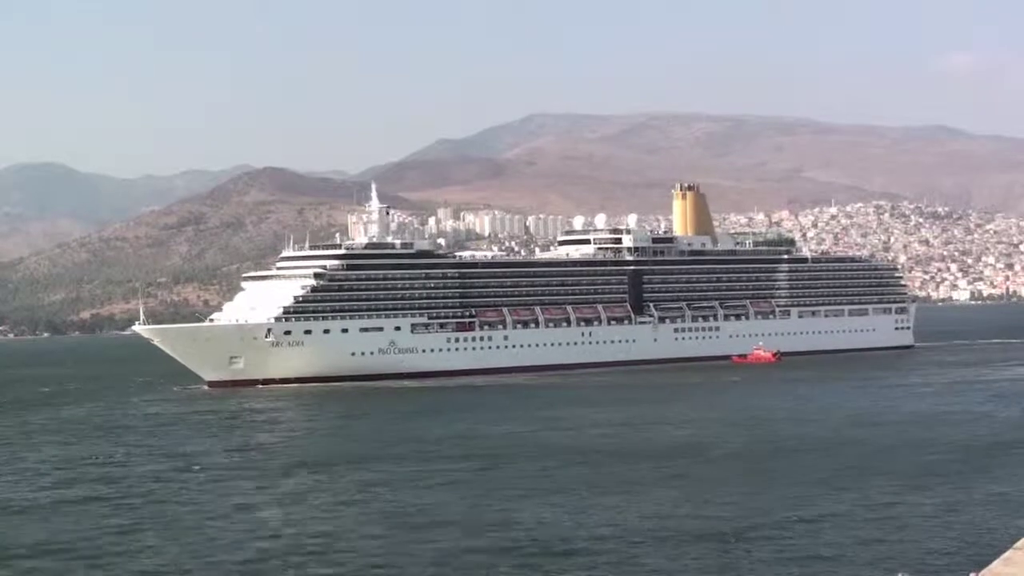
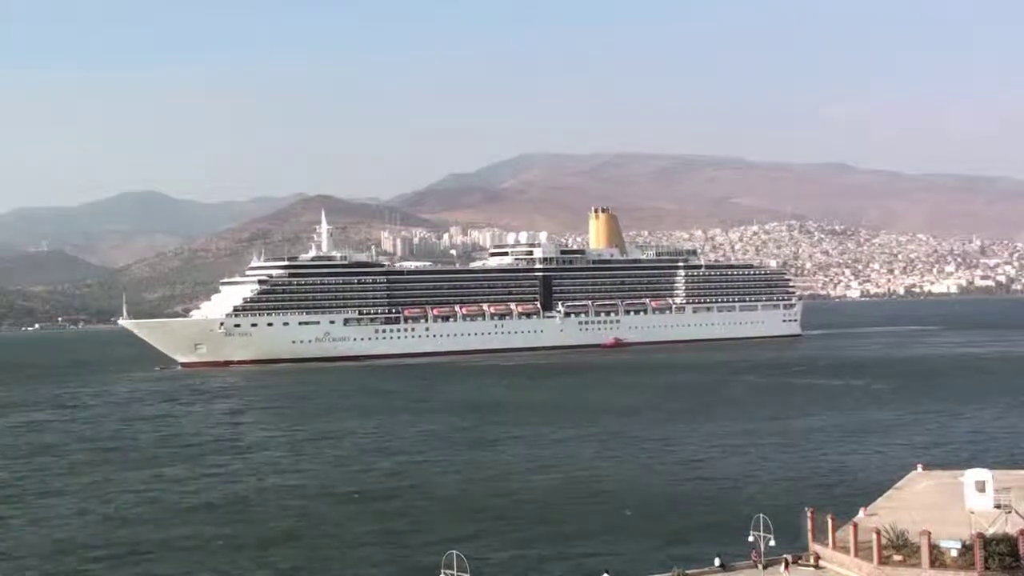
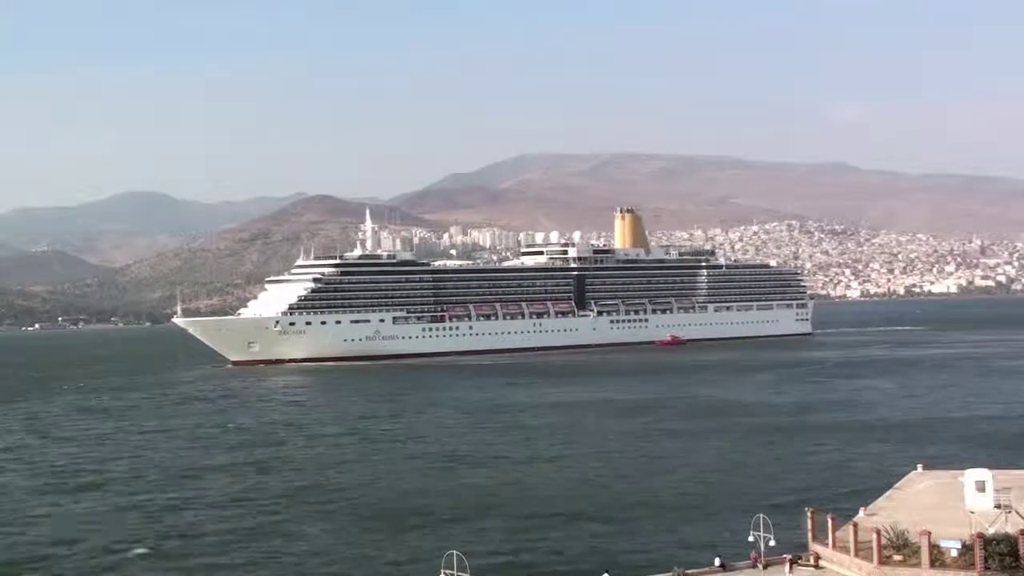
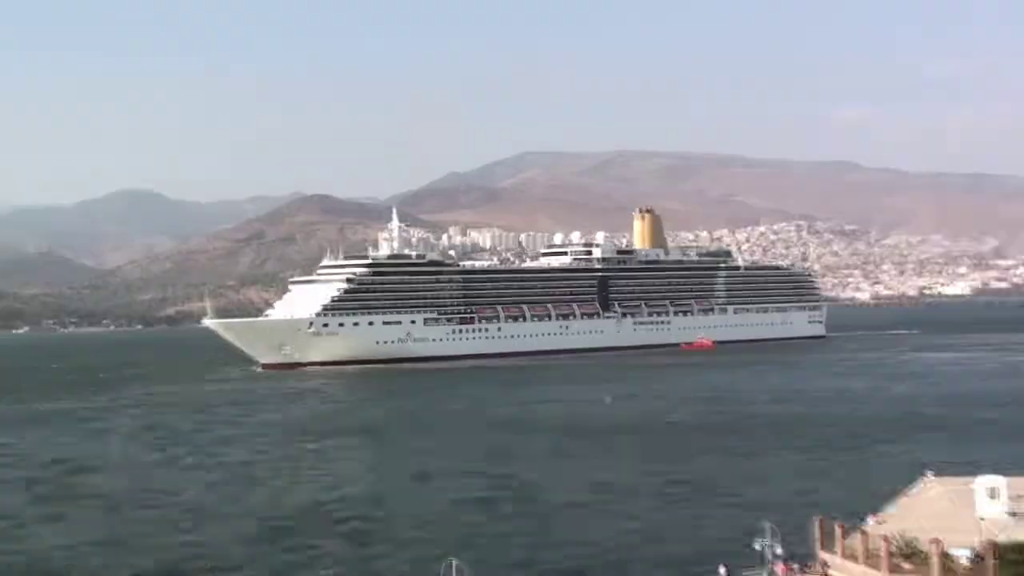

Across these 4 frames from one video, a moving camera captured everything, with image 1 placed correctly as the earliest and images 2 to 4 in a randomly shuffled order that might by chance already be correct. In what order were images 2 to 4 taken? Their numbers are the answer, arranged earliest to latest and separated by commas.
4, 3, 2
